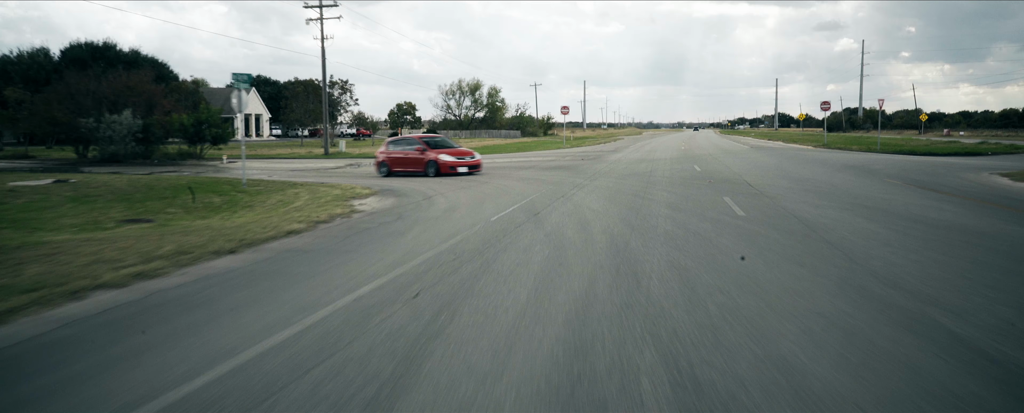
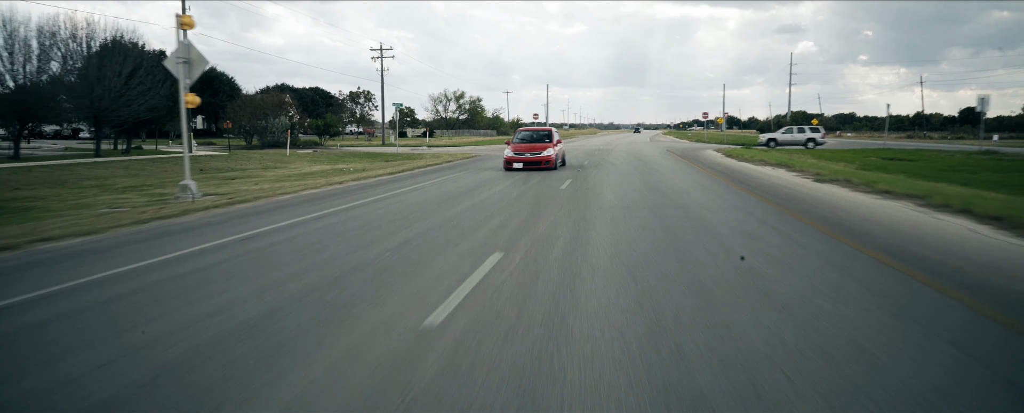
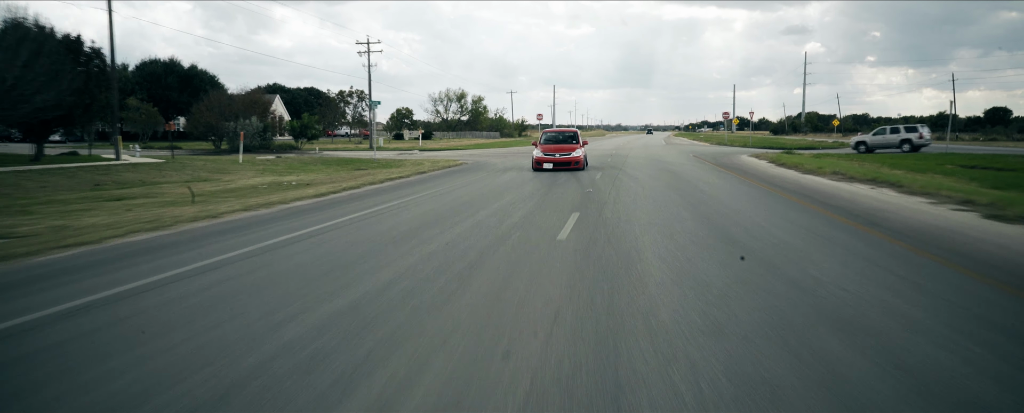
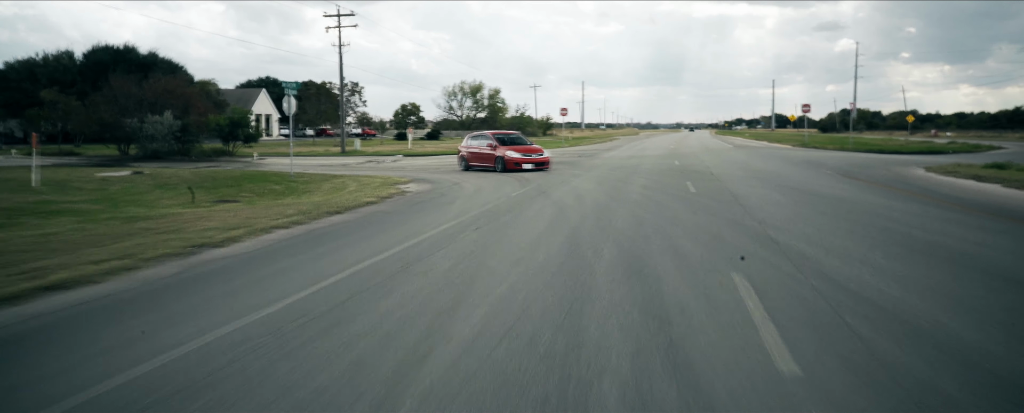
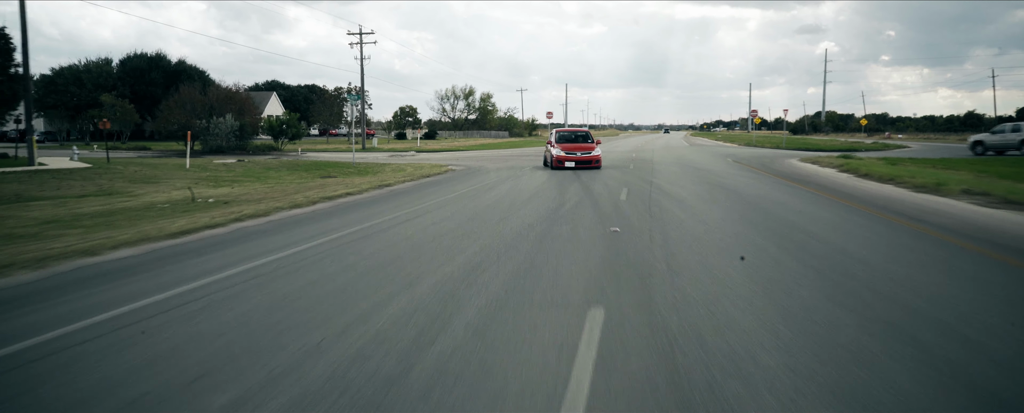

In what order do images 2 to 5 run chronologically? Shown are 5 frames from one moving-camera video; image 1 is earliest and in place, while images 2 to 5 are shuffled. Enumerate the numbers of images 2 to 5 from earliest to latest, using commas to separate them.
4, 5, 3, 2
